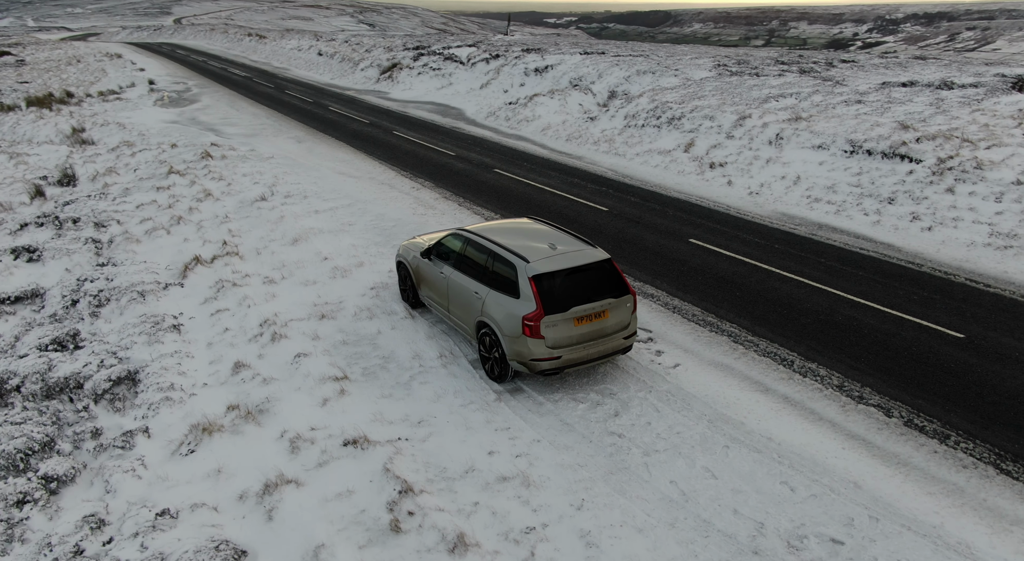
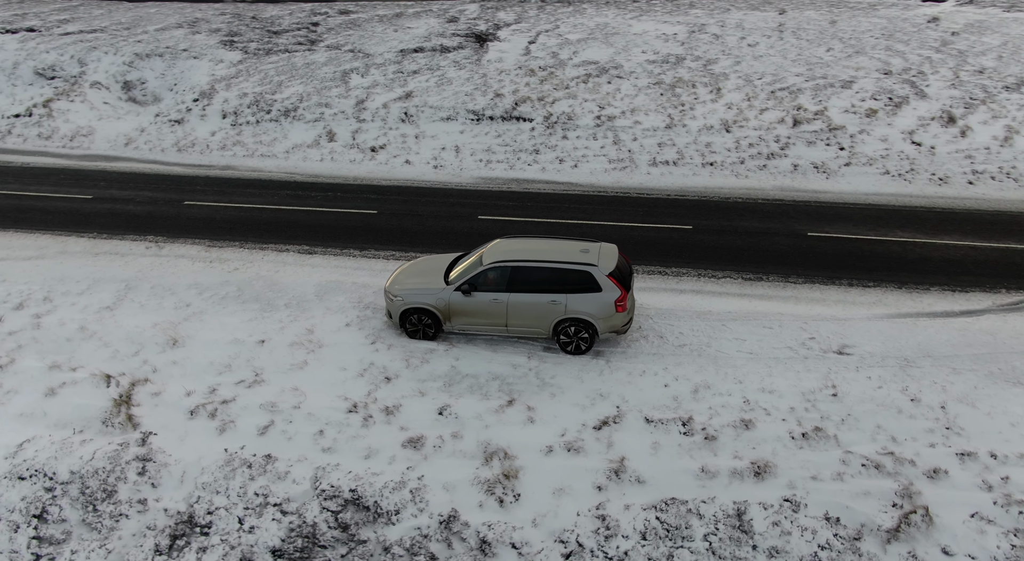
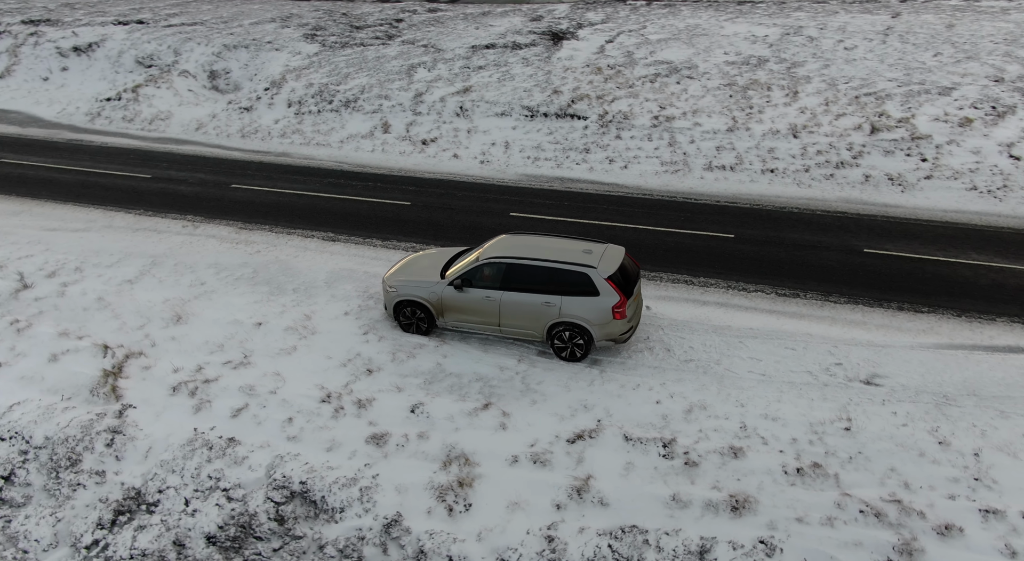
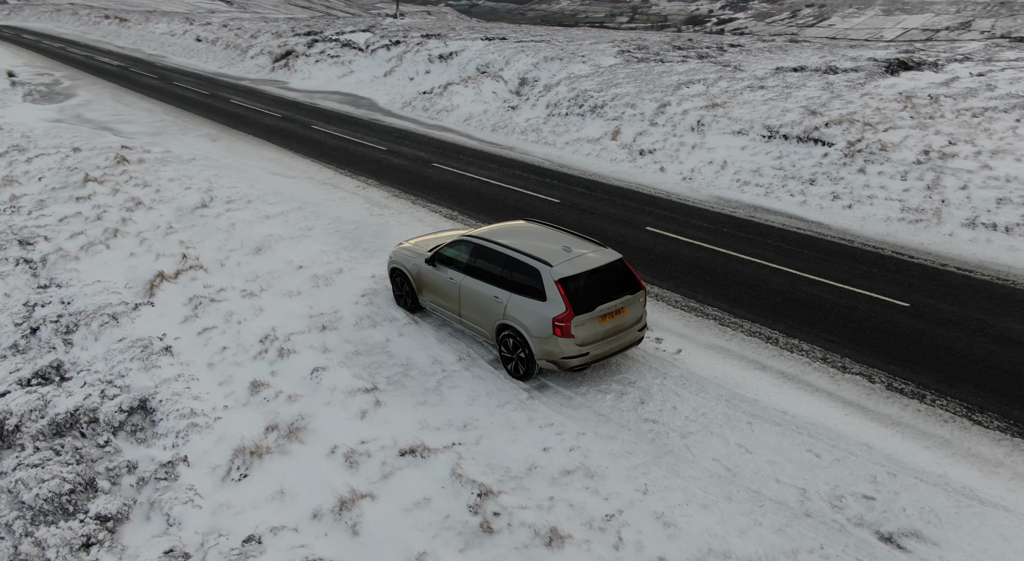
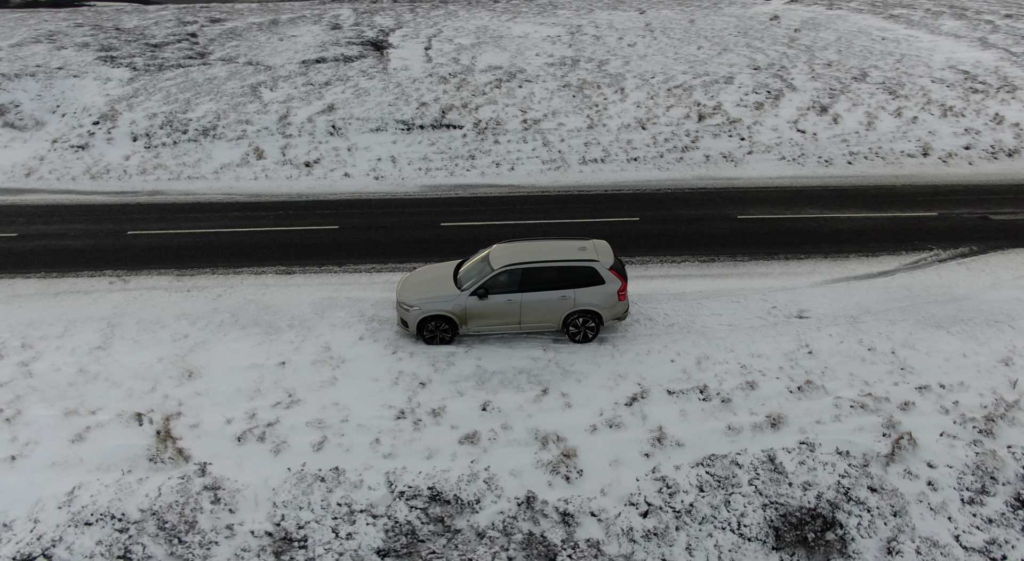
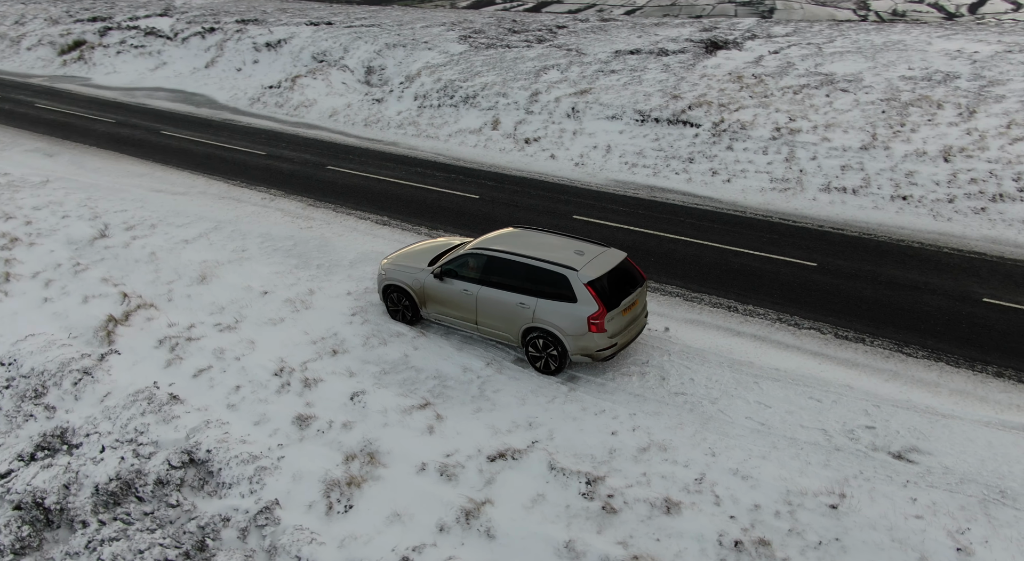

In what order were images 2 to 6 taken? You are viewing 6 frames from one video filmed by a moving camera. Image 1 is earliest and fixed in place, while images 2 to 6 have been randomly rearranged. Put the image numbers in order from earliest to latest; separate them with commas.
4, 6, 3, 2, 5
